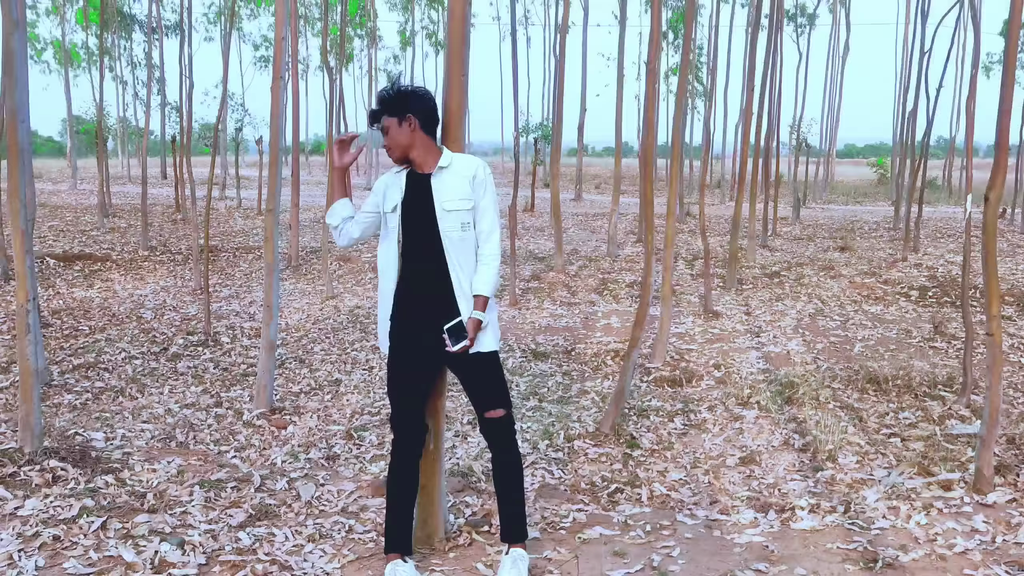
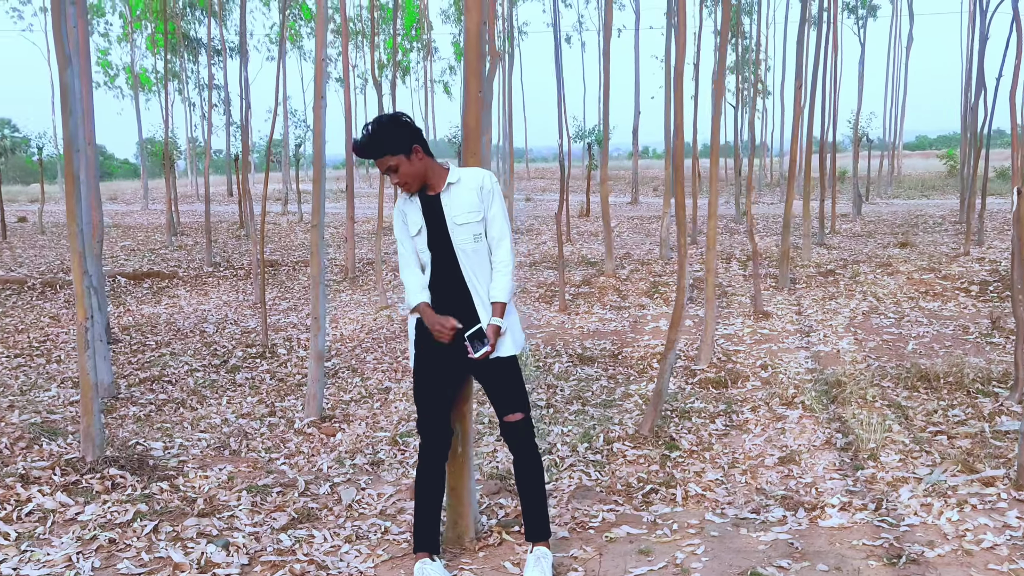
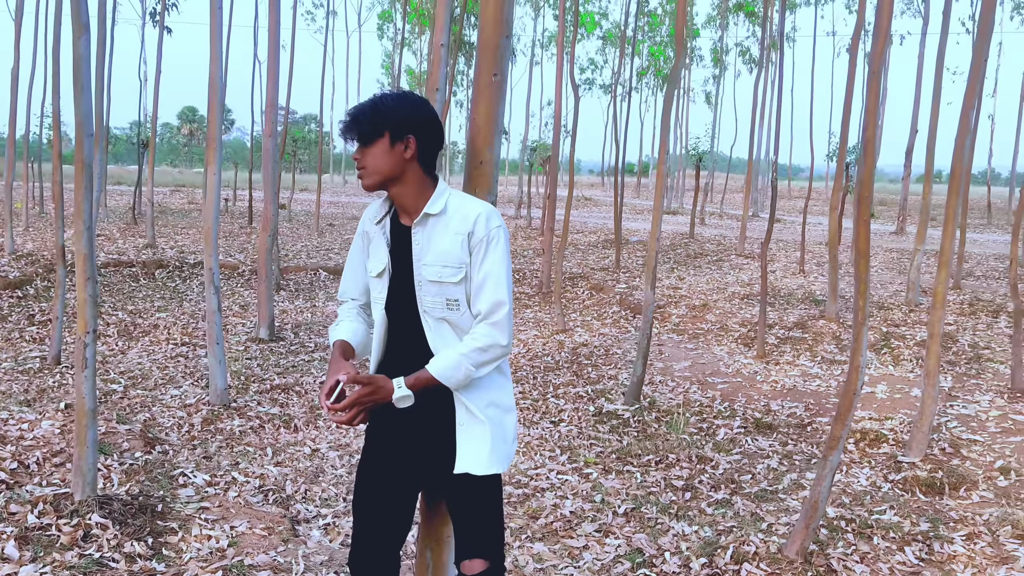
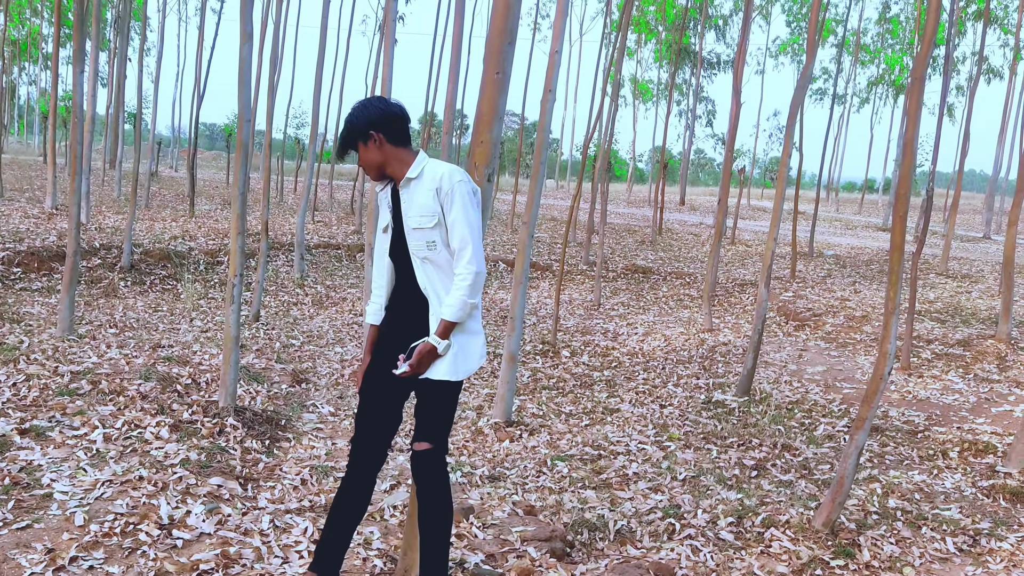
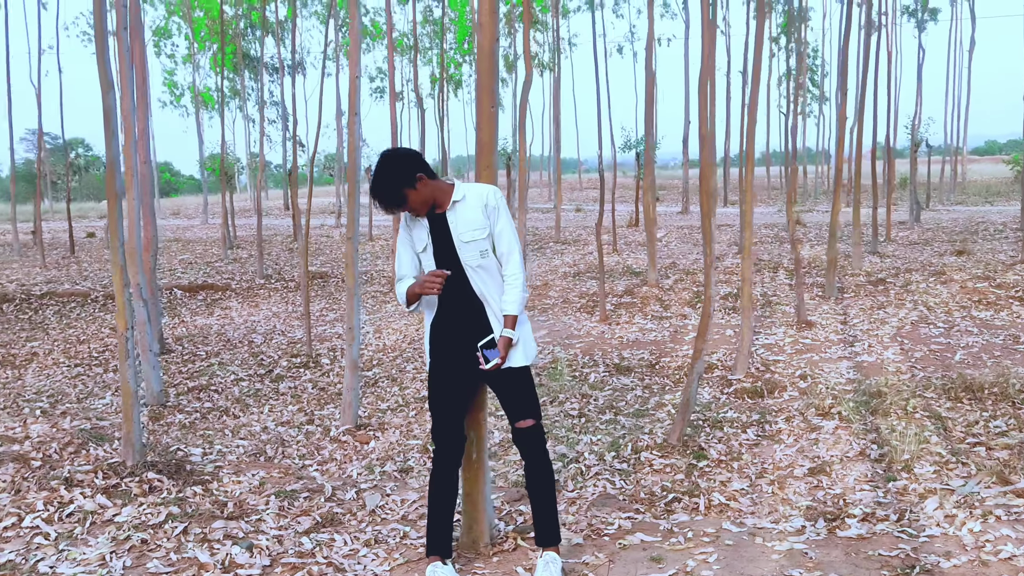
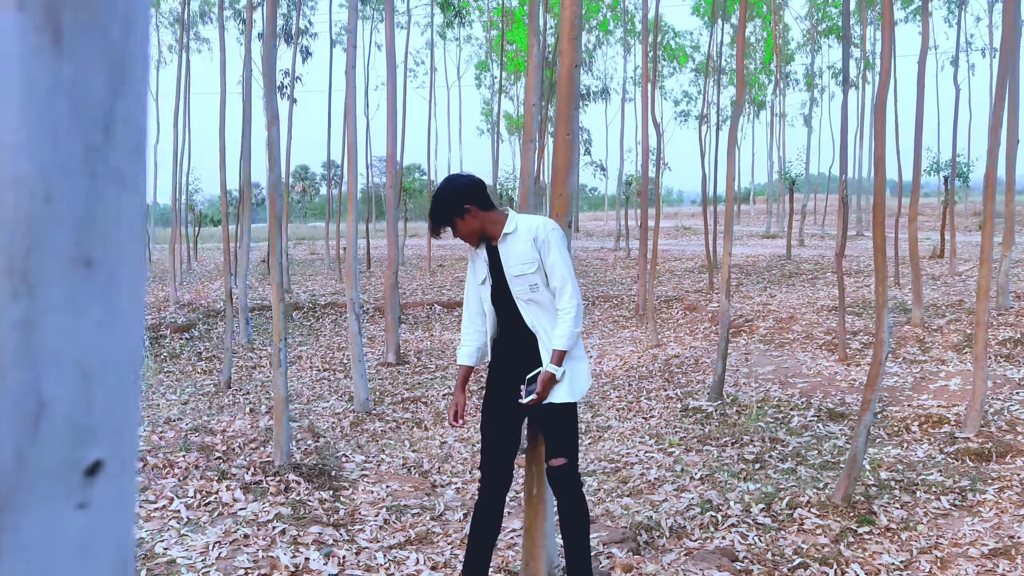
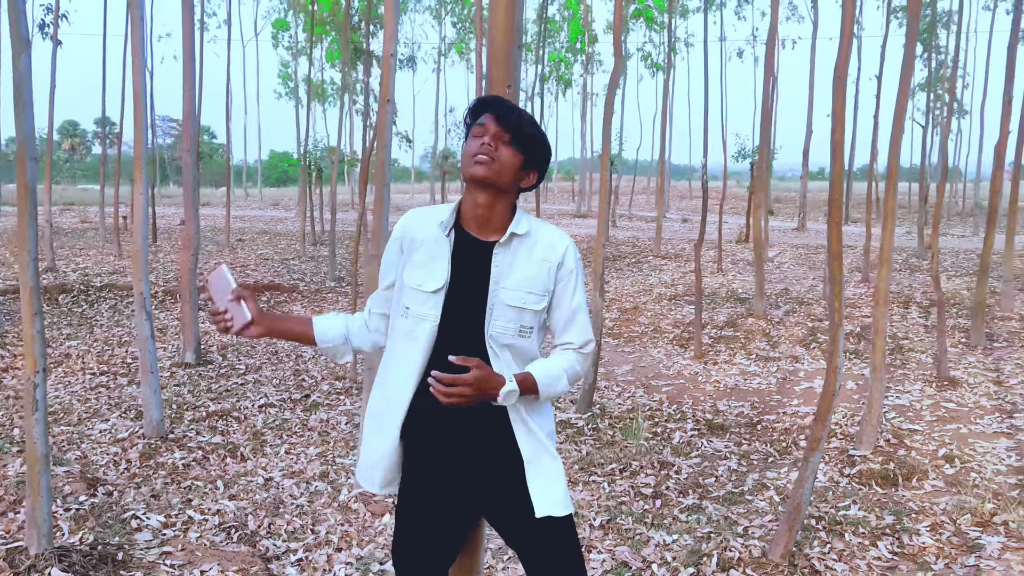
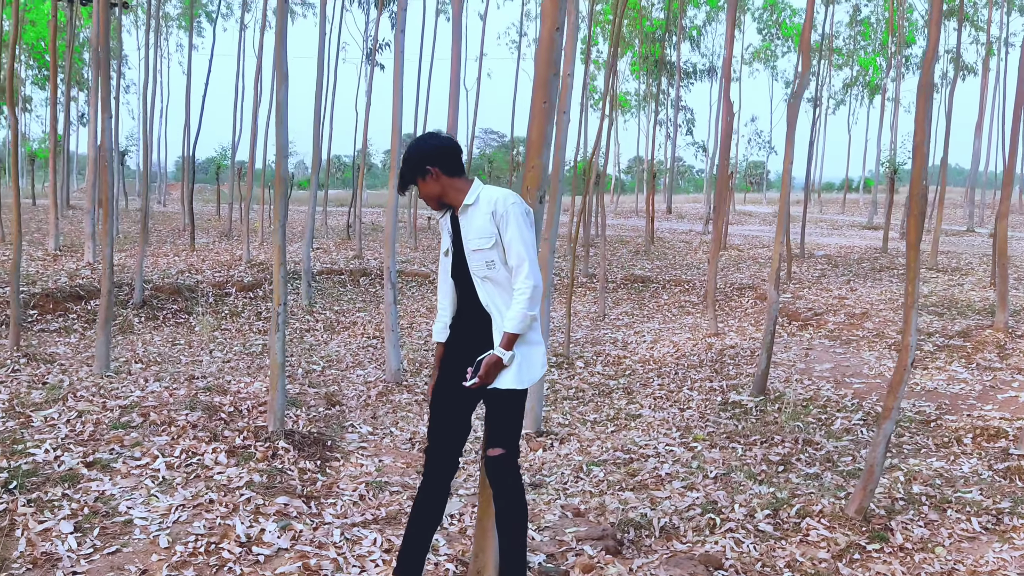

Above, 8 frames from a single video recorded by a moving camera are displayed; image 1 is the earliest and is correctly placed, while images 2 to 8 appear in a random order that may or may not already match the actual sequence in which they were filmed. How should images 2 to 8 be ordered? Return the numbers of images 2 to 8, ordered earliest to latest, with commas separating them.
2, 5, 6, 8, 4, 3, 7
